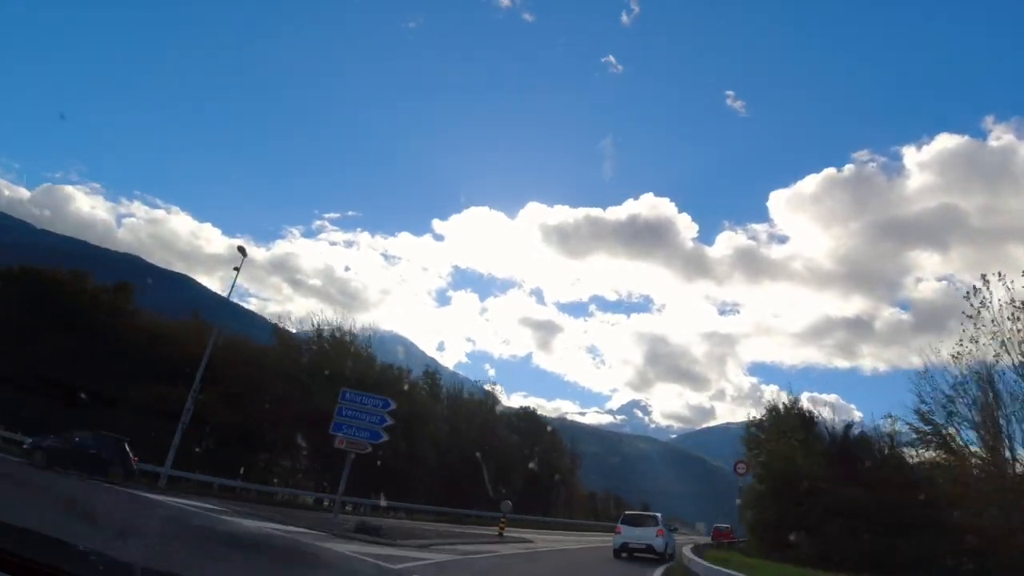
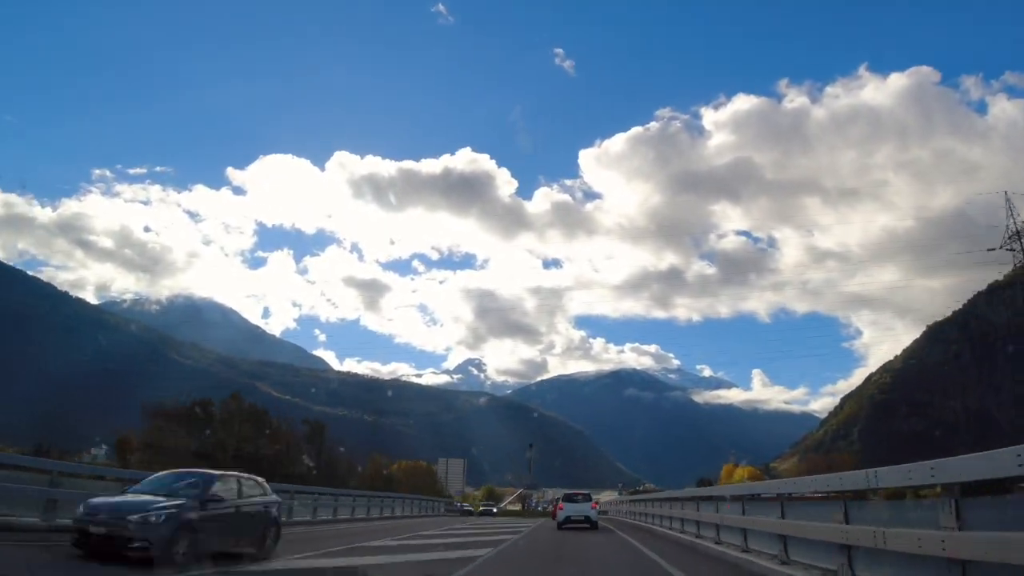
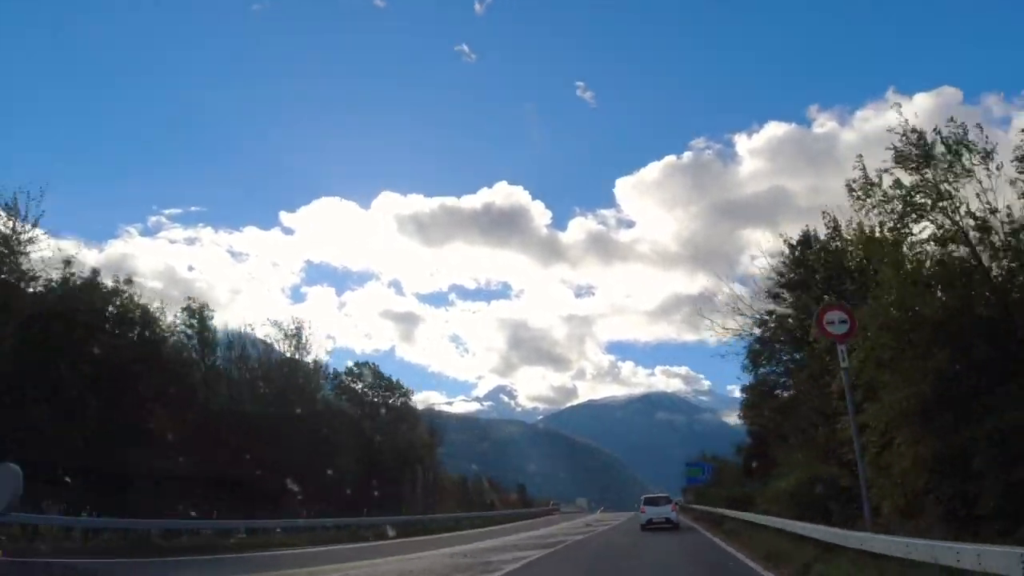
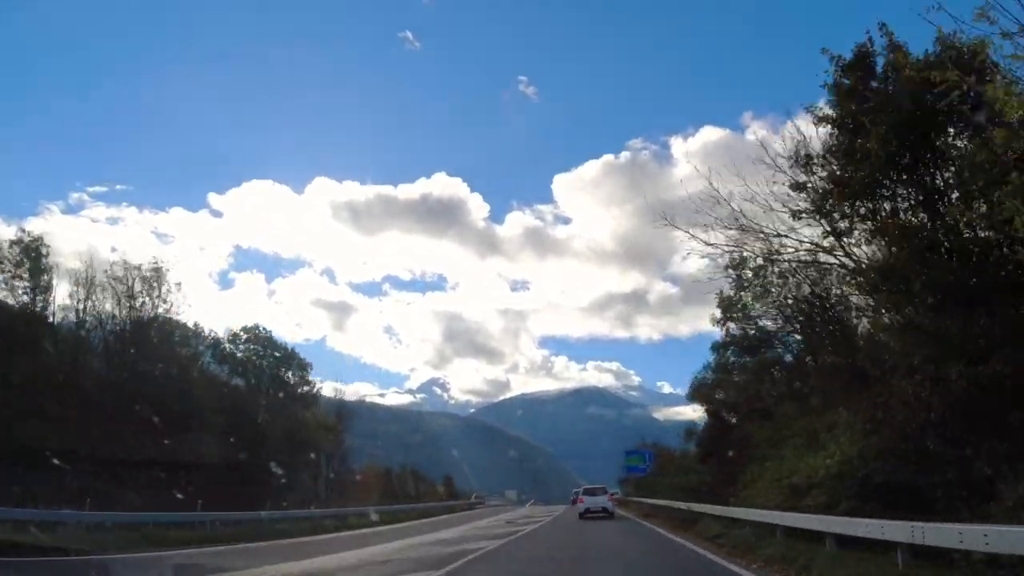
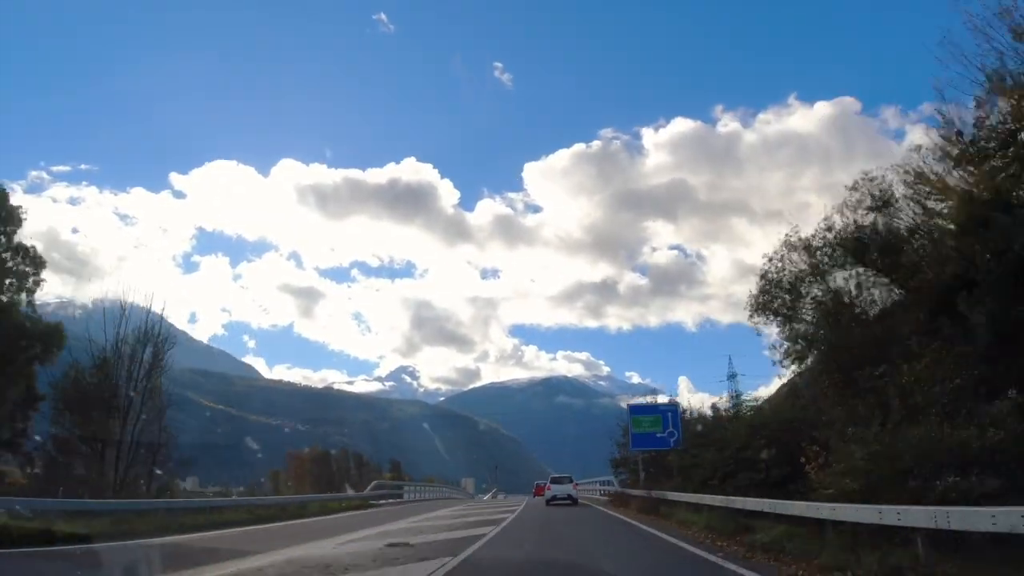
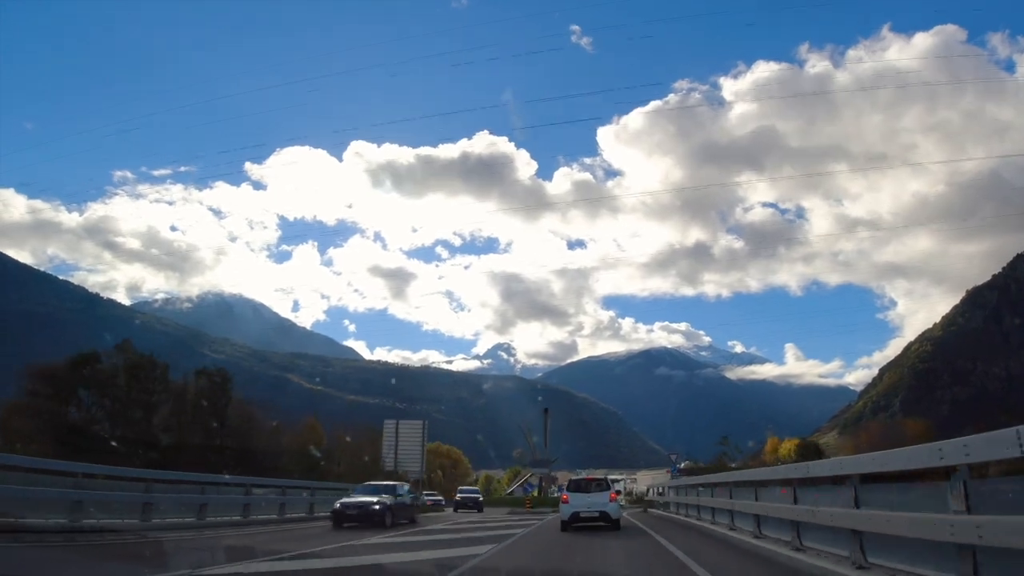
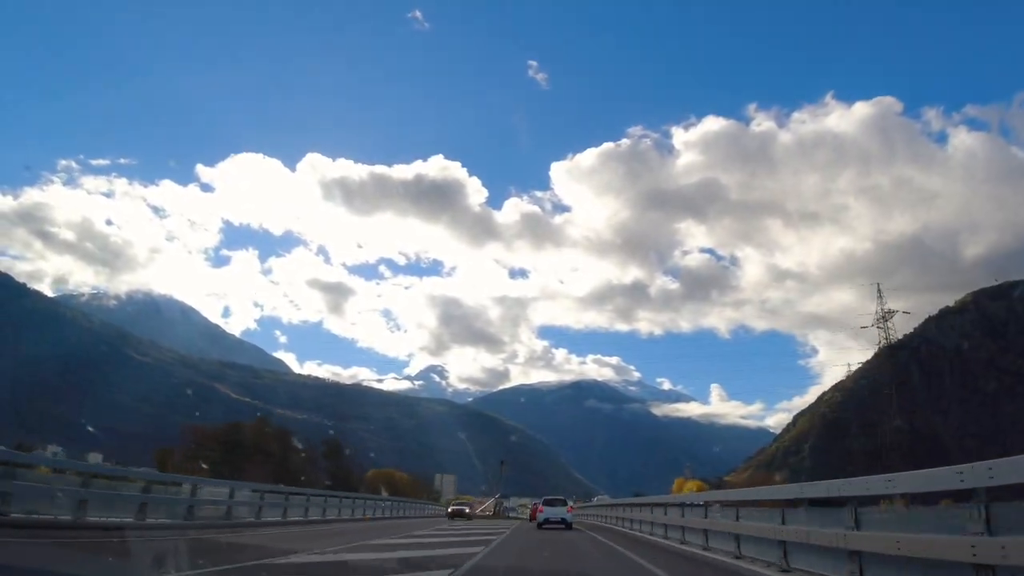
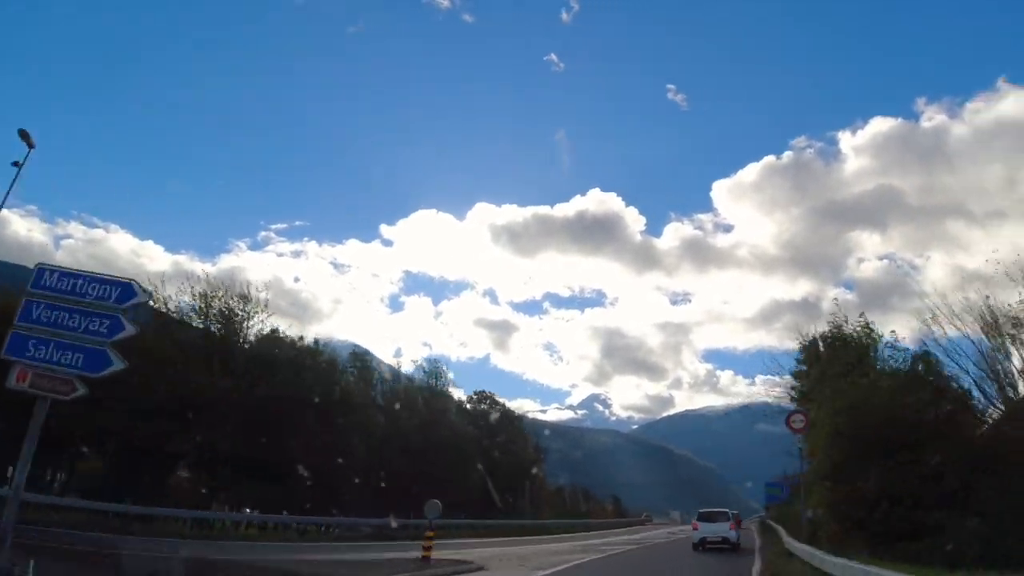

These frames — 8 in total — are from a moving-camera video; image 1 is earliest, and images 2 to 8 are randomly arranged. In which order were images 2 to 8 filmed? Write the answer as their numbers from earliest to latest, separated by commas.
8, 3, 4, 5, 7, 2, 6
